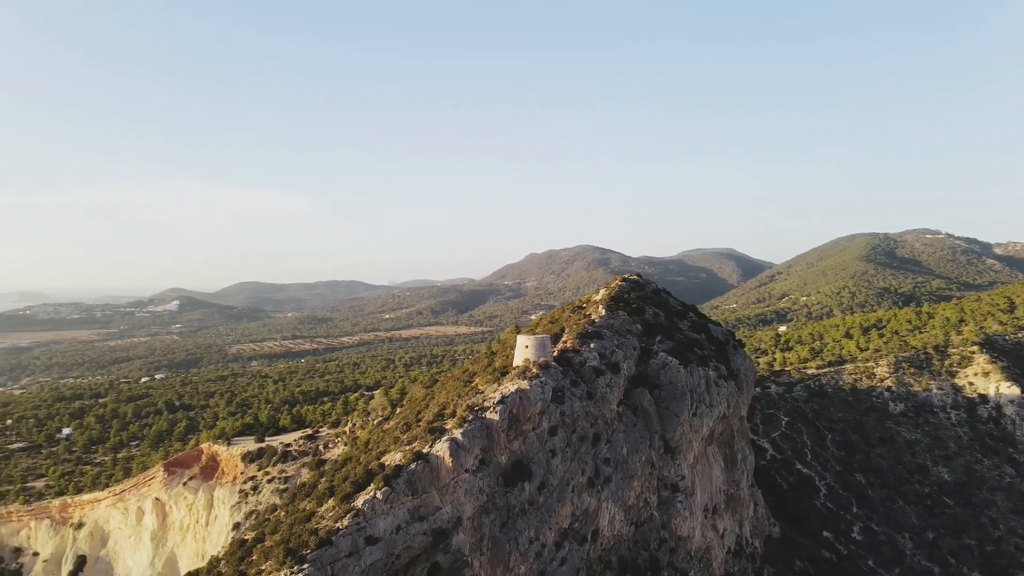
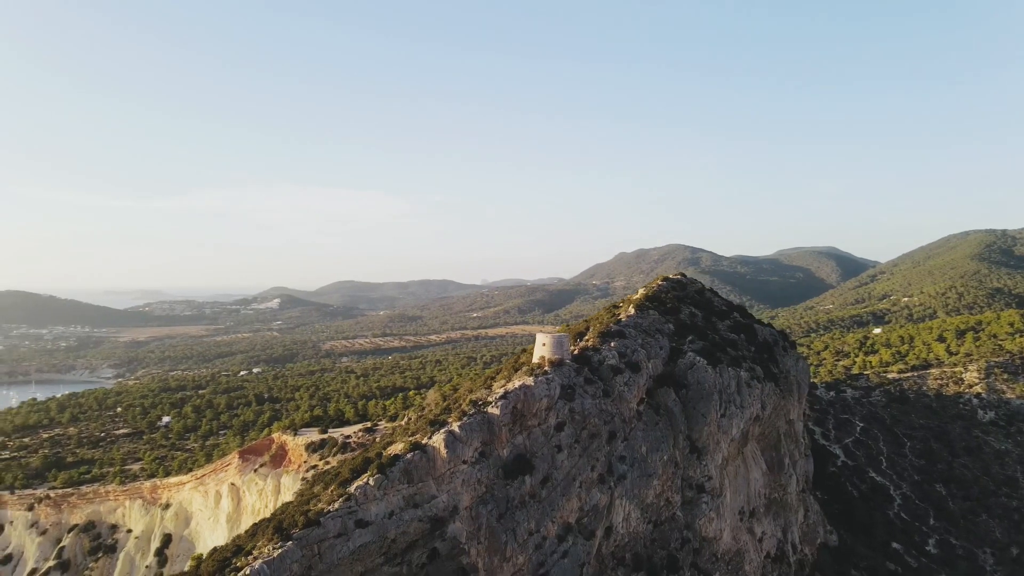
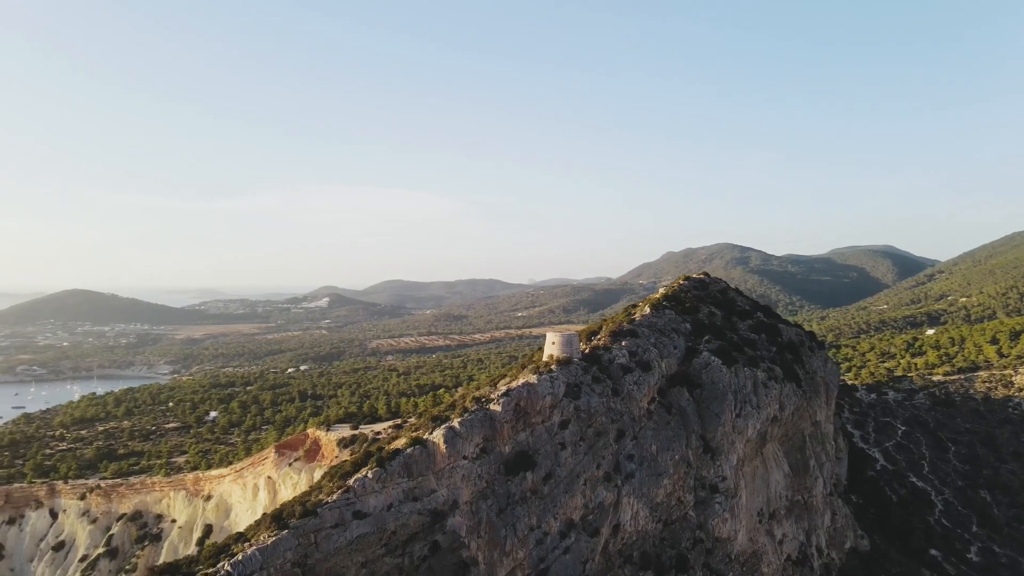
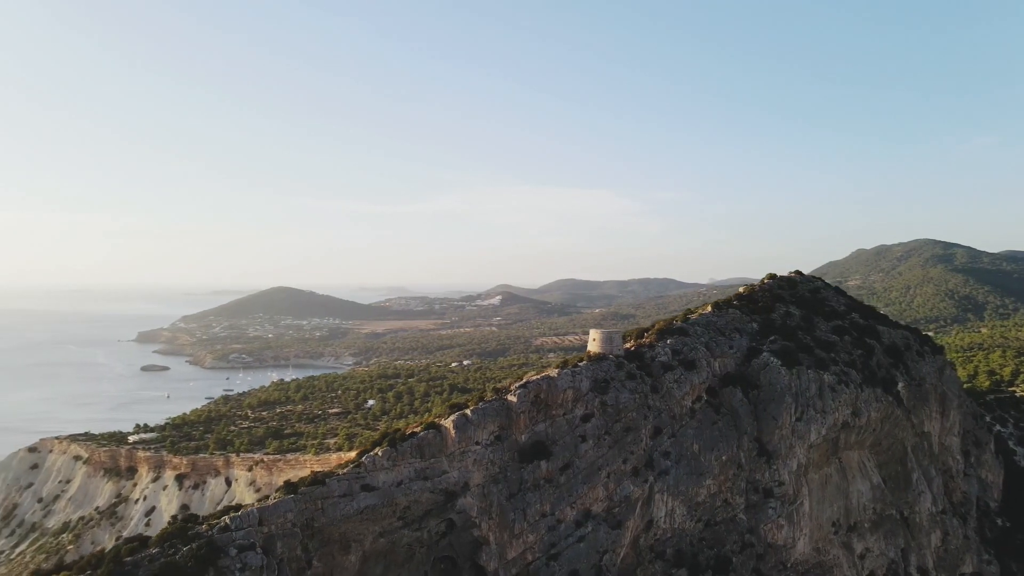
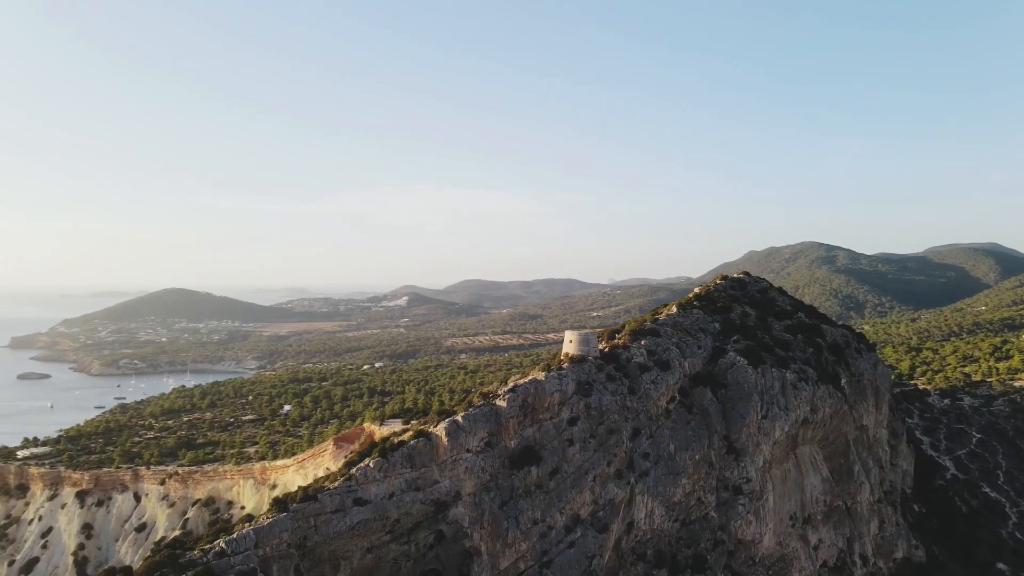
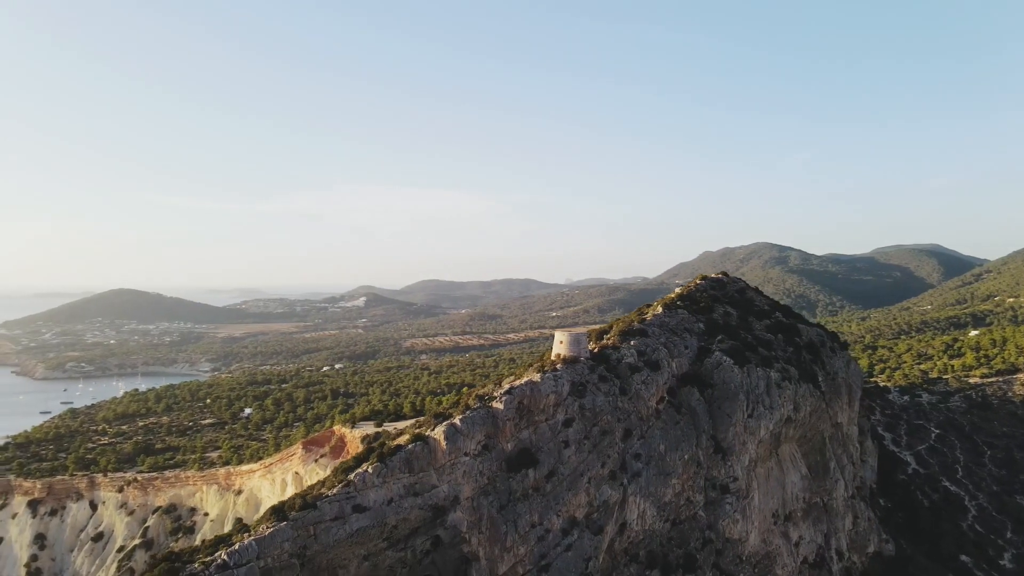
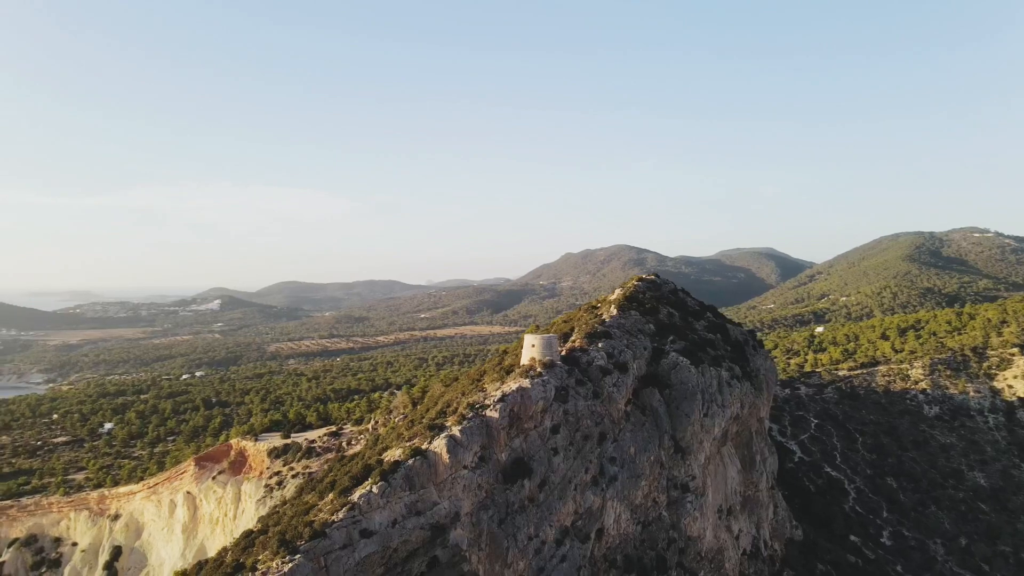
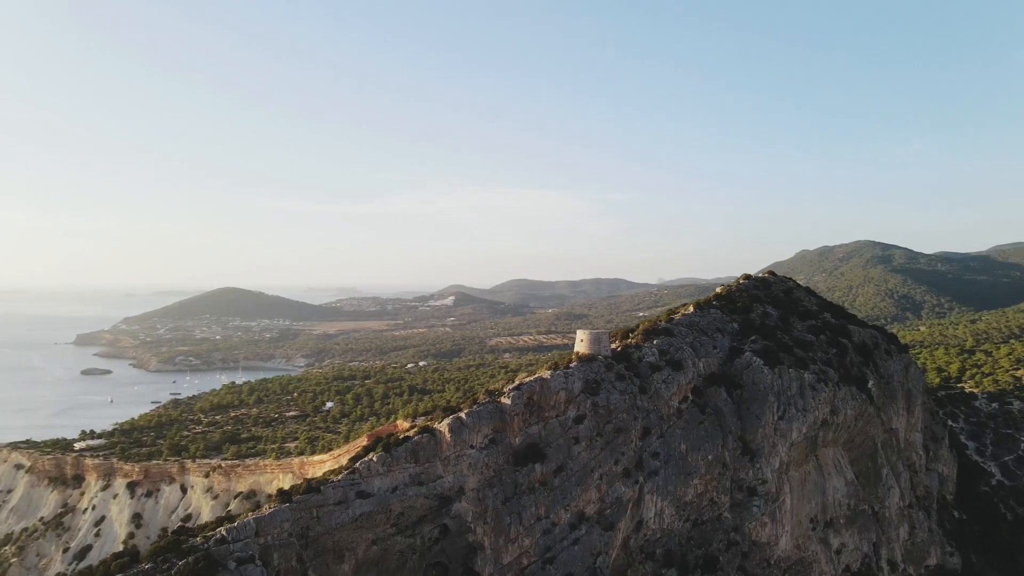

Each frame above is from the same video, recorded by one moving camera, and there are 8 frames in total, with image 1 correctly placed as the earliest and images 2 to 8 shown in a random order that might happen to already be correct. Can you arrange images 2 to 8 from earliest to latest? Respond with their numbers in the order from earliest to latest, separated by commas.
7, 2, 3, 6, 5, 8, 4
